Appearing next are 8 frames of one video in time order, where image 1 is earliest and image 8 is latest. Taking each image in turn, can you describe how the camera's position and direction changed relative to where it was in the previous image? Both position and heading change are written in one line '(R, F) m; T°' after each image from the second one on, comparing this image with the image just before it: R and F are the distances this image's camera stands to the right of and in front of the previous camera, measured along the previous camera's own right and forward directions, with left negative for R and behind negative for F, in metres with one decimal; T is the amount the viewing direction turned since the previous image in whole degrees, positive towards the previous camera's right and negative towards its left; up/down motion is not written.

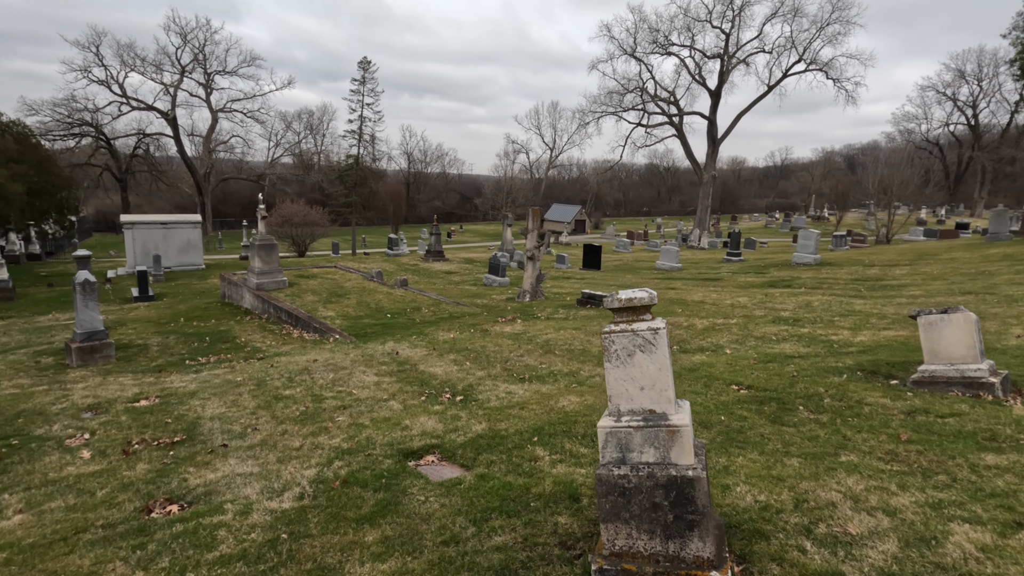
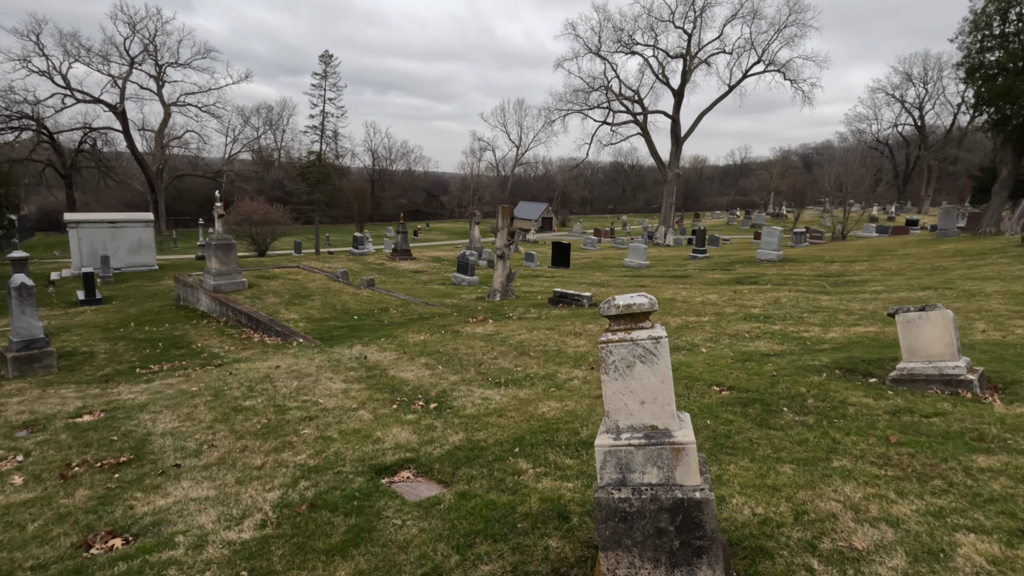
(-0.1, +0.3) m; +4°
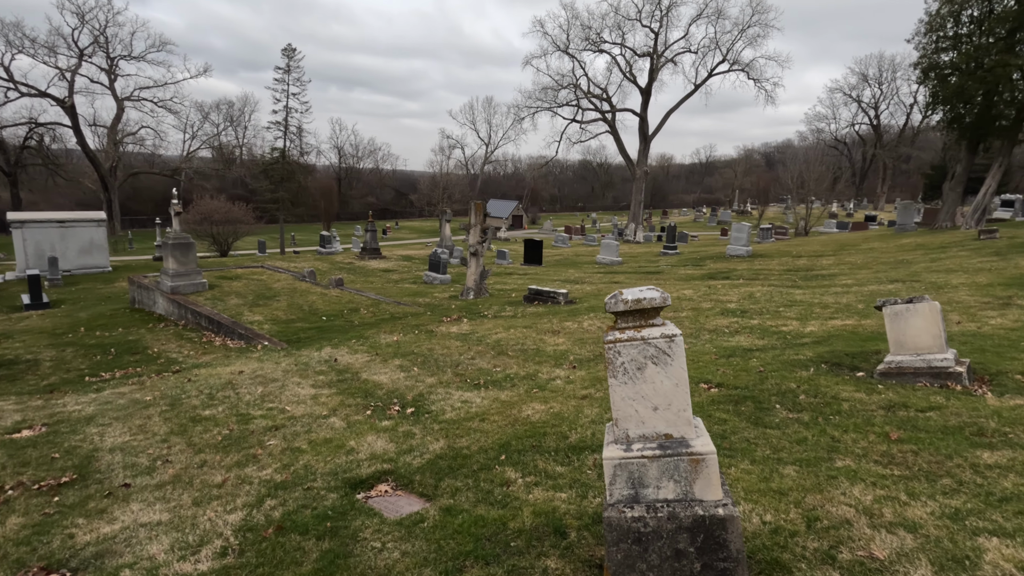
(-0.1, +0.3) m; +3°
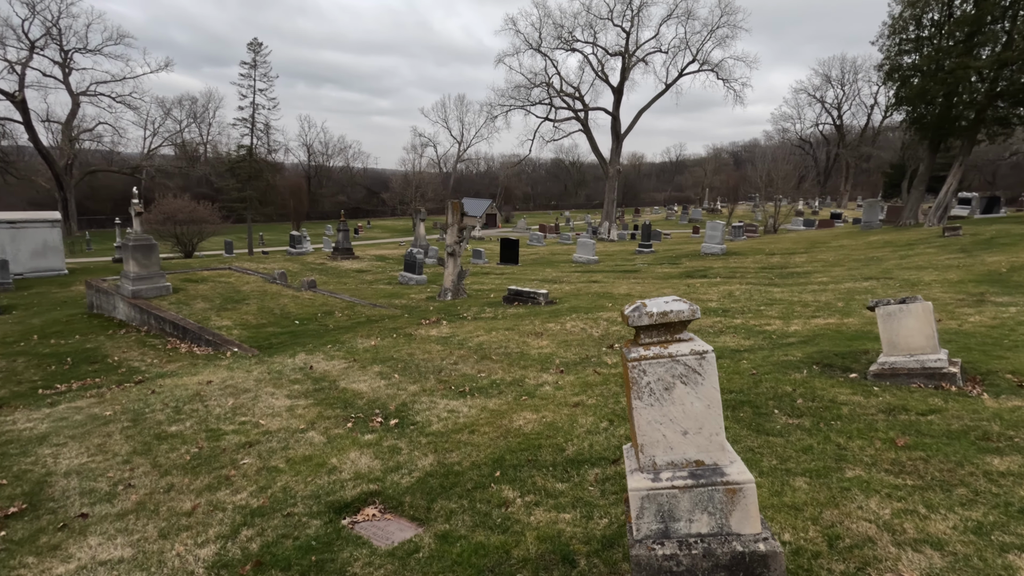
(-0.2, +0.3) m; +3°
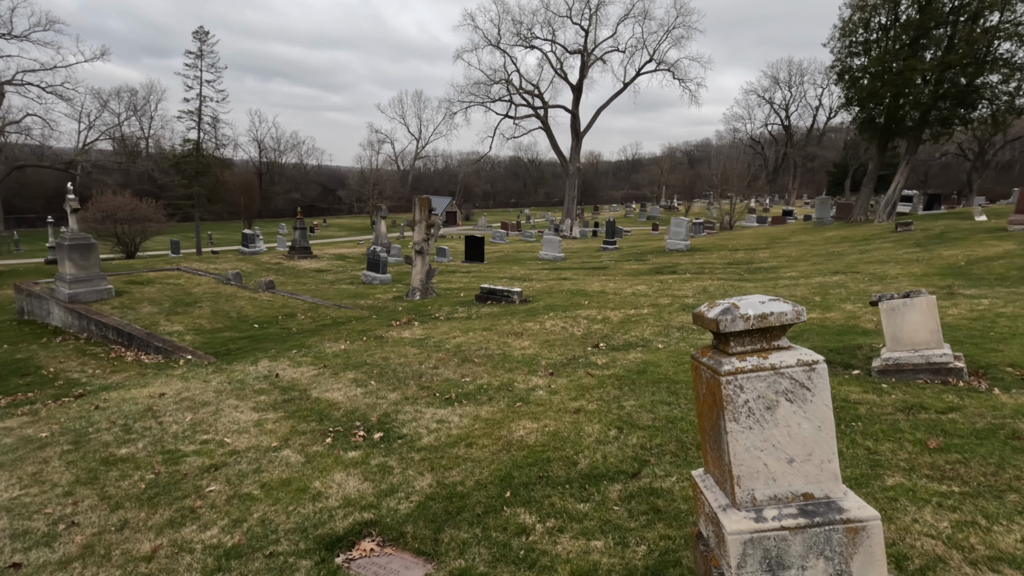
(-0.4, +0.5) m; +4°
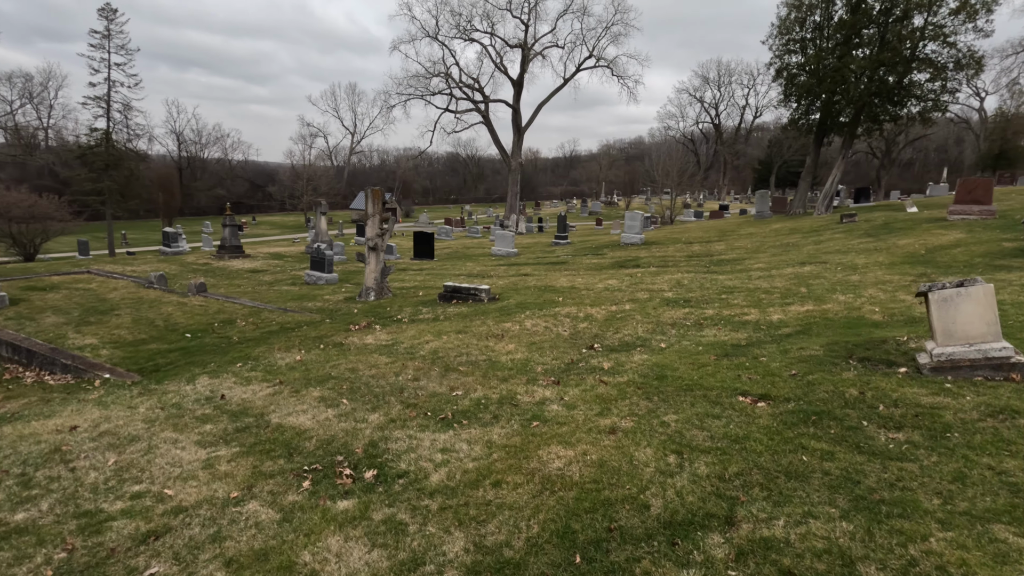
(-0.7, +1.0) m; +6°
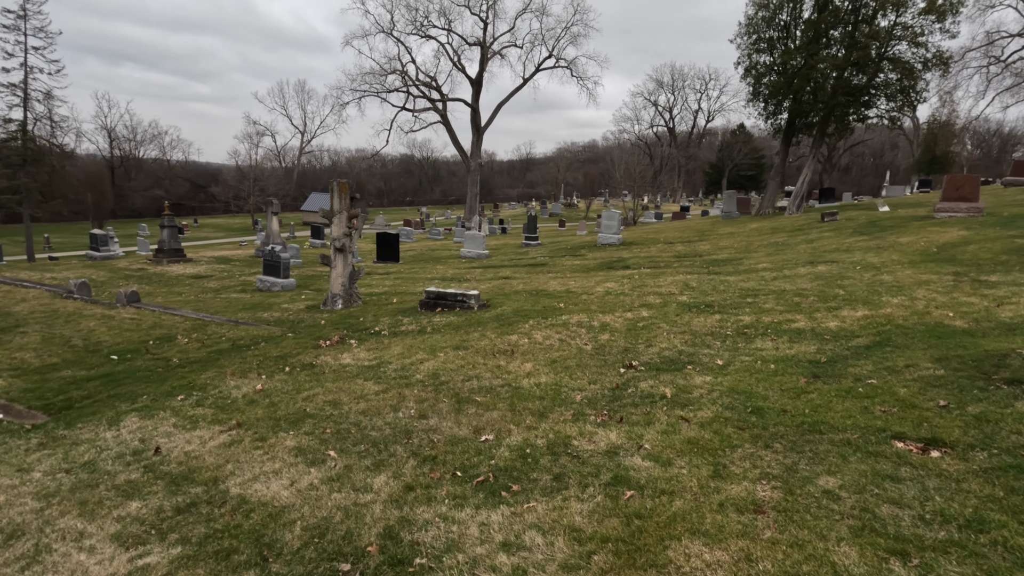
(-0.8, +1.6) m; +5°
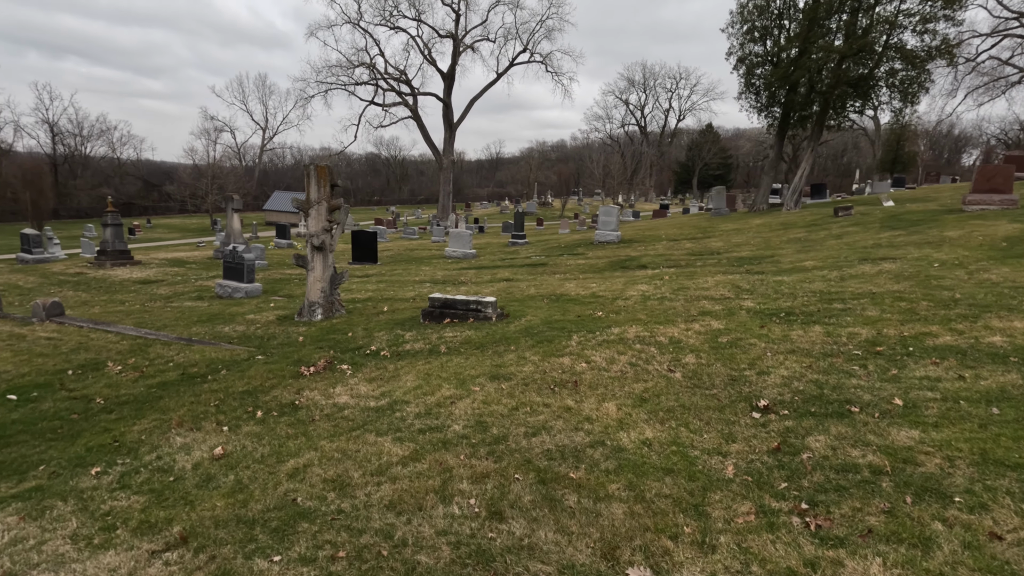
(-1.0, +2.2) m; +3°
